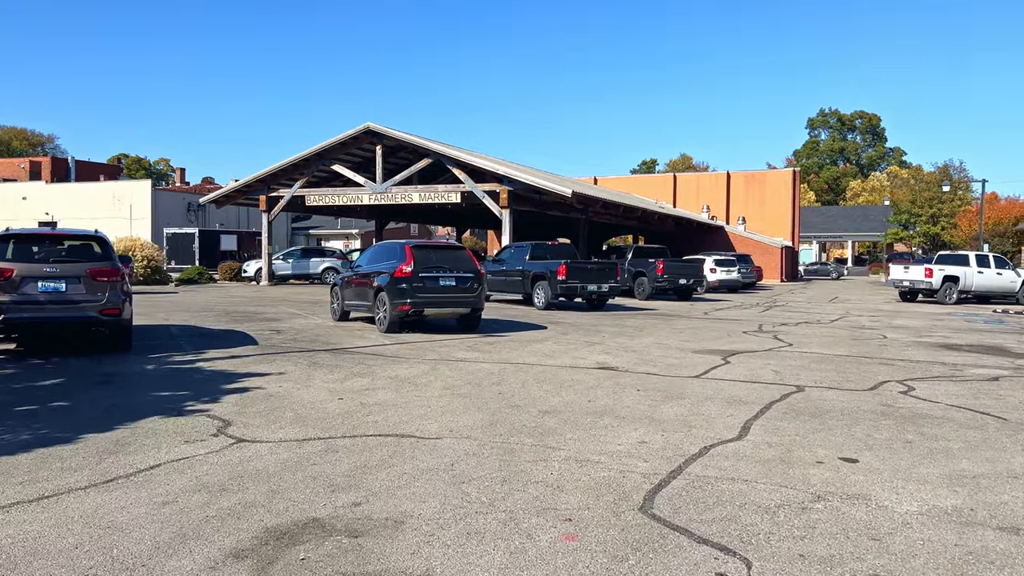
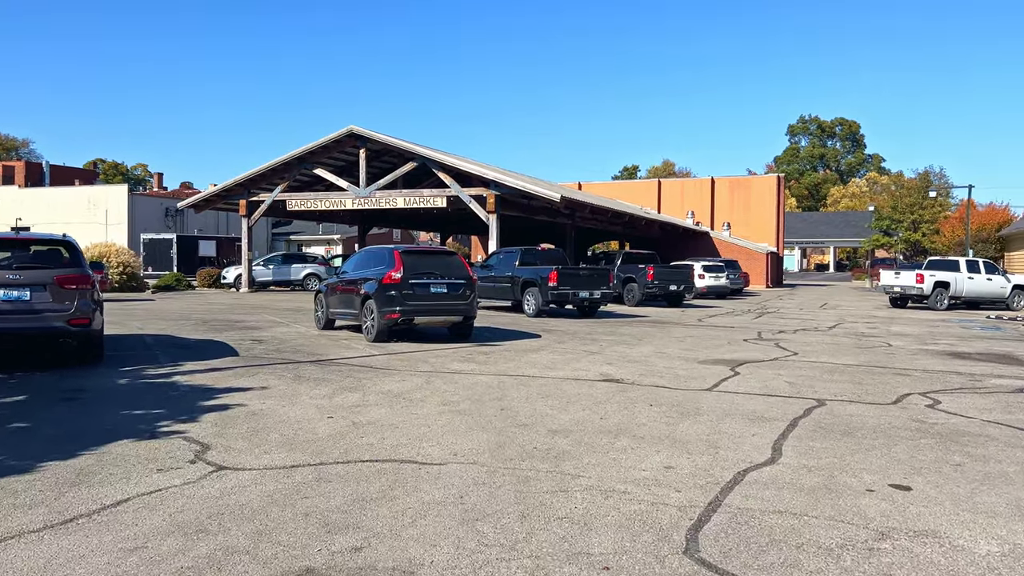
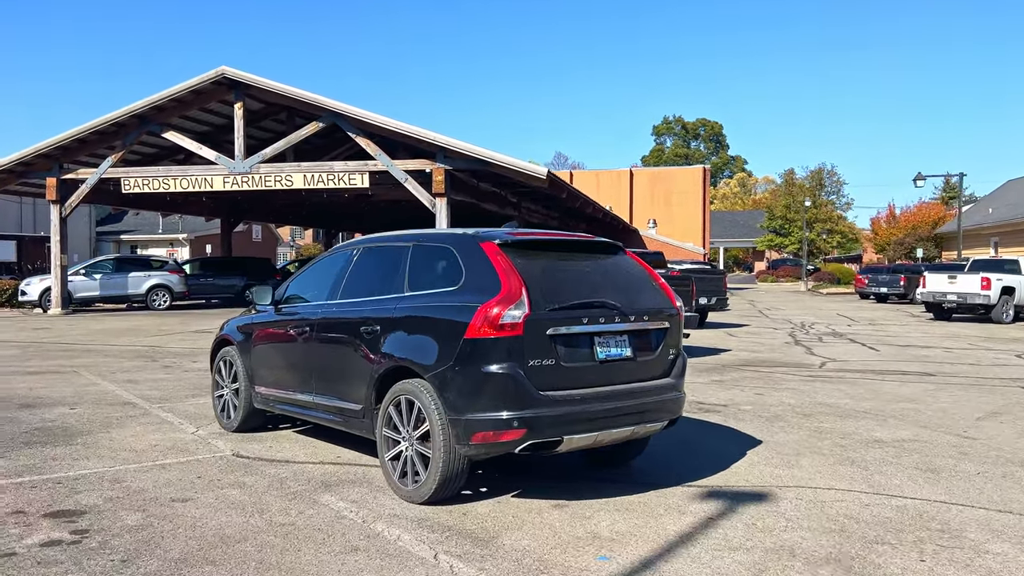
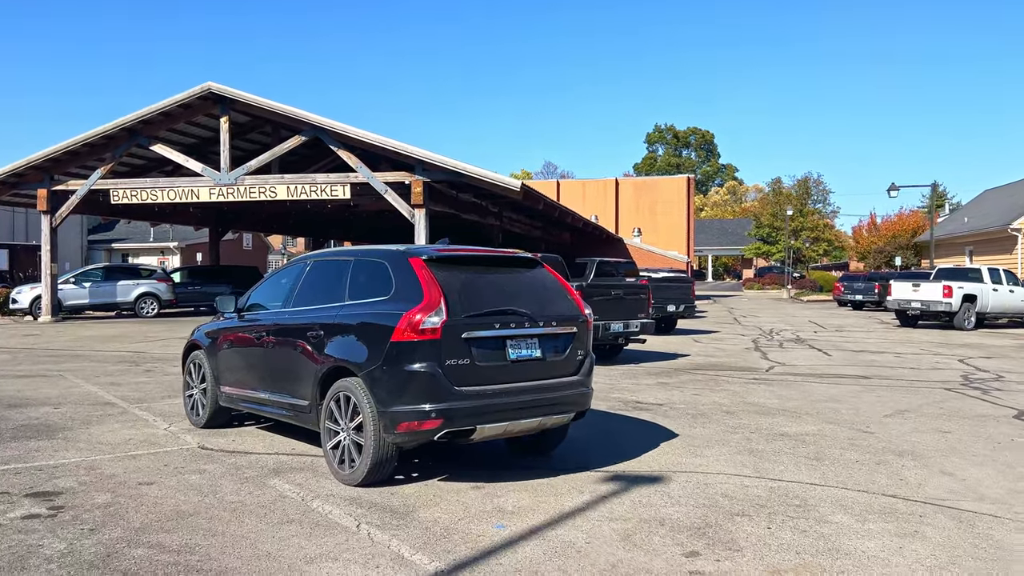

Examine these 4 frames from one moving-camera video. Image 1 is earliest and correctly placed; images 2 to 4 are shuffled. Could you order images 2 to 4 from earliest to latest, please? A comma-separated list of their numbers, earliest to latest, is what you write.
2, 4, 3
